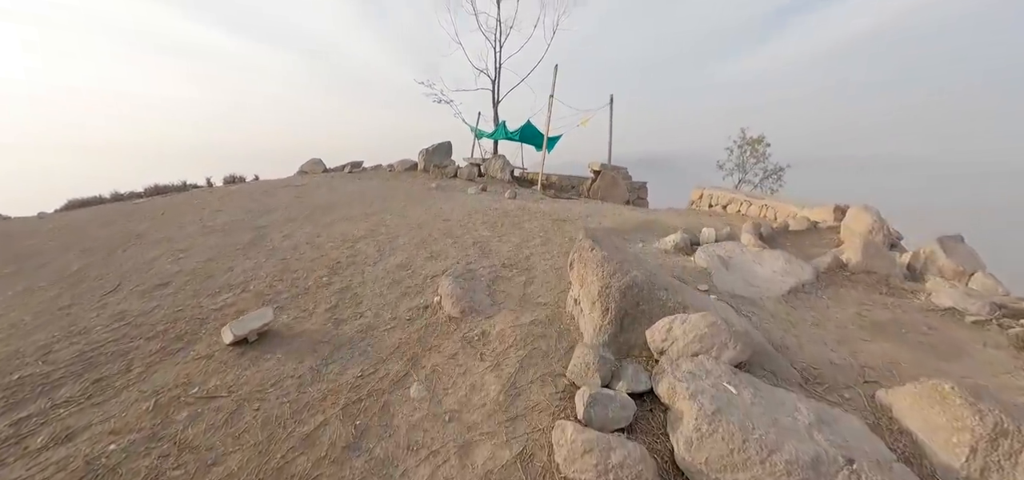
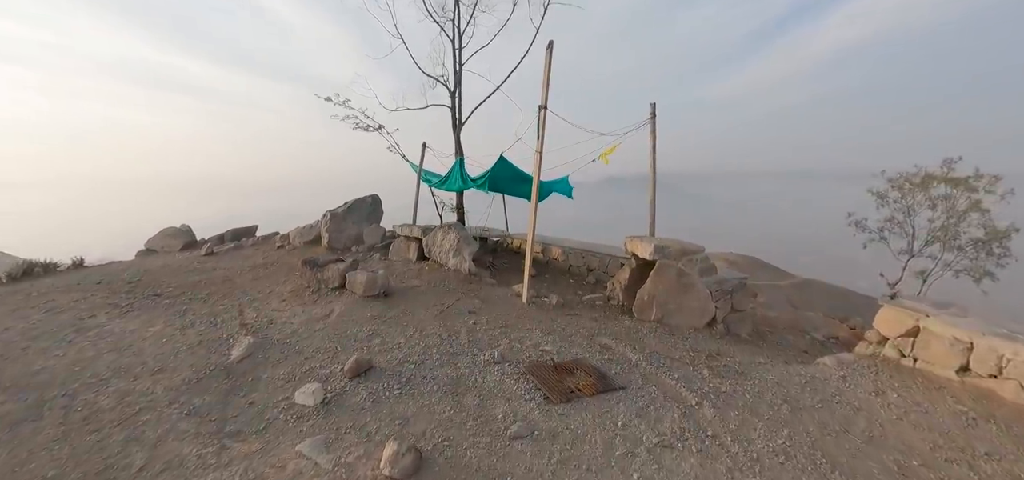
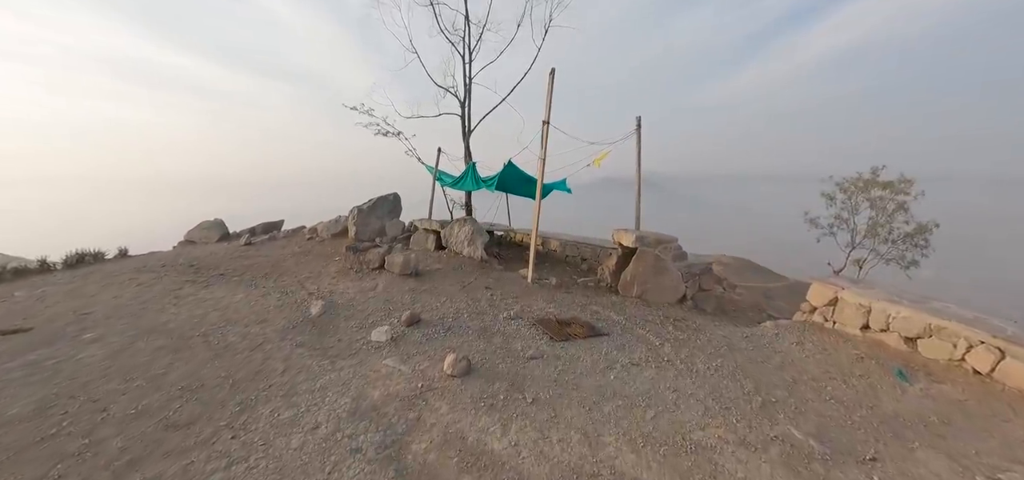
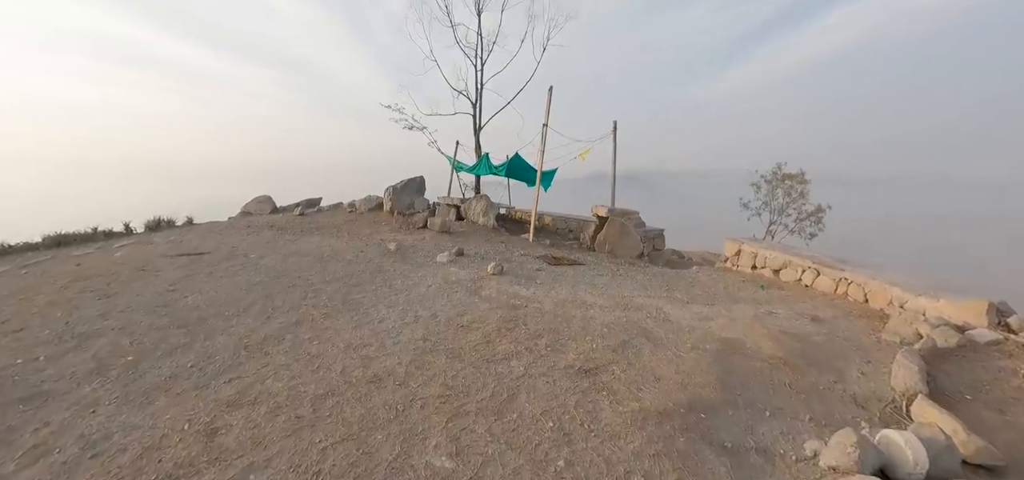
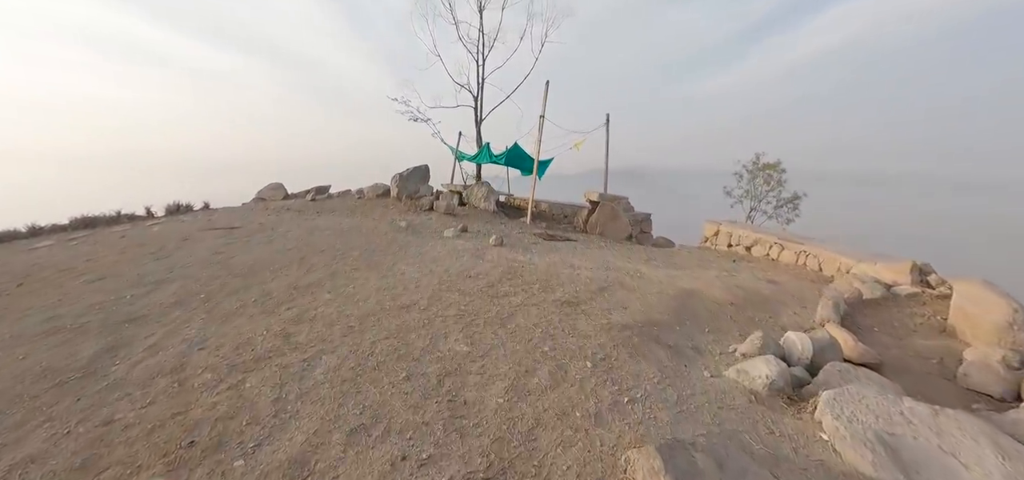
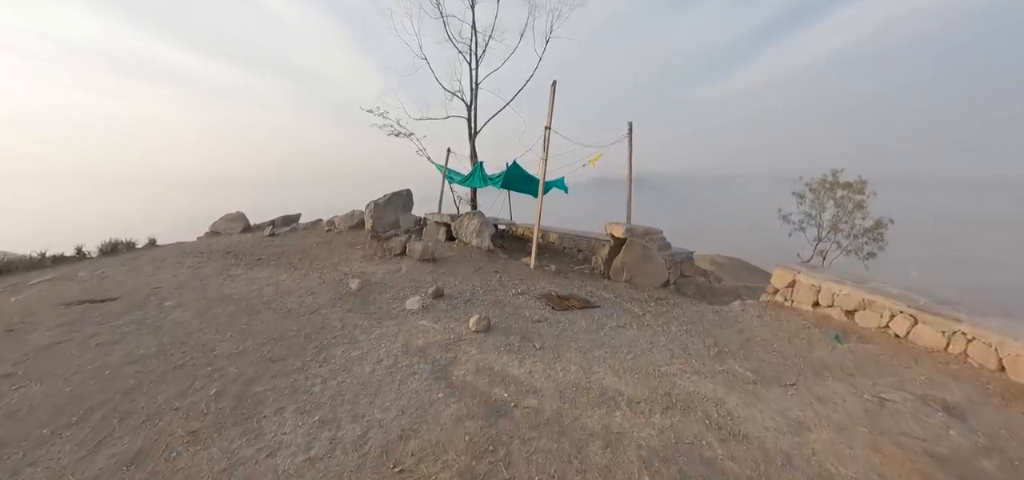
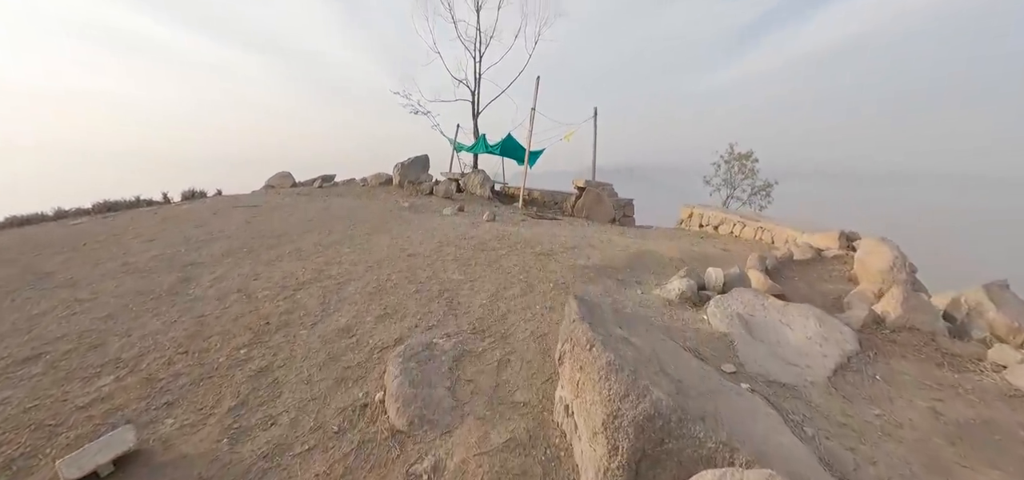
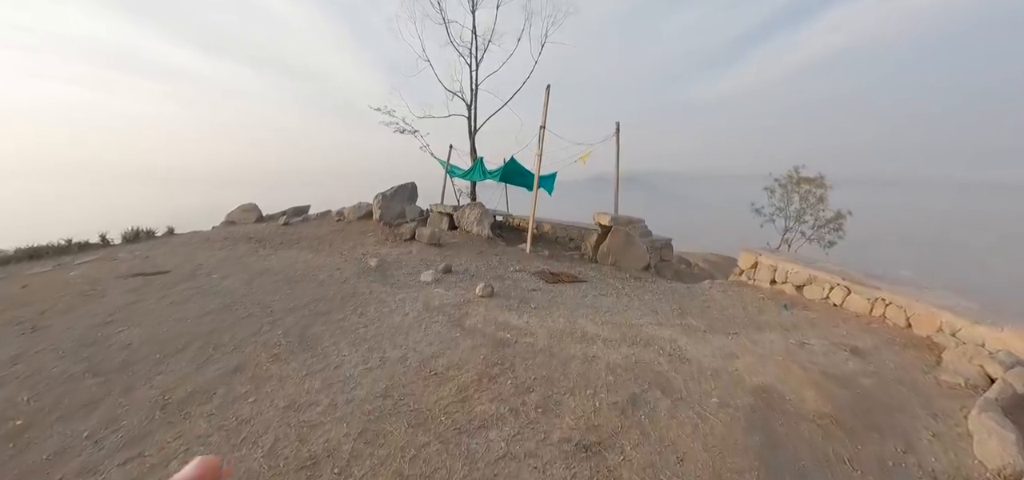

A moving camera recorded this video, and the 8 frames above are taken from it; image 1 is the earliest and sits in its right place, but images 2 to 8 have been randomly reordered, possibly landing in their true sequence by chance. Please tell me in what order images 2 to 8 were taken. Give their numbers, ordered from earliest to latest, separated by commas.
7, 5, 4, 8, 6, 3, 2
